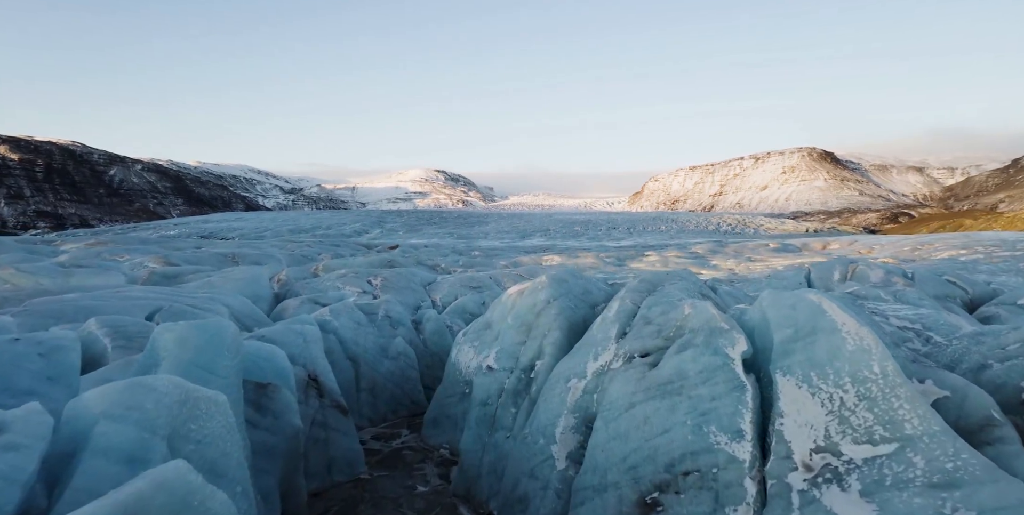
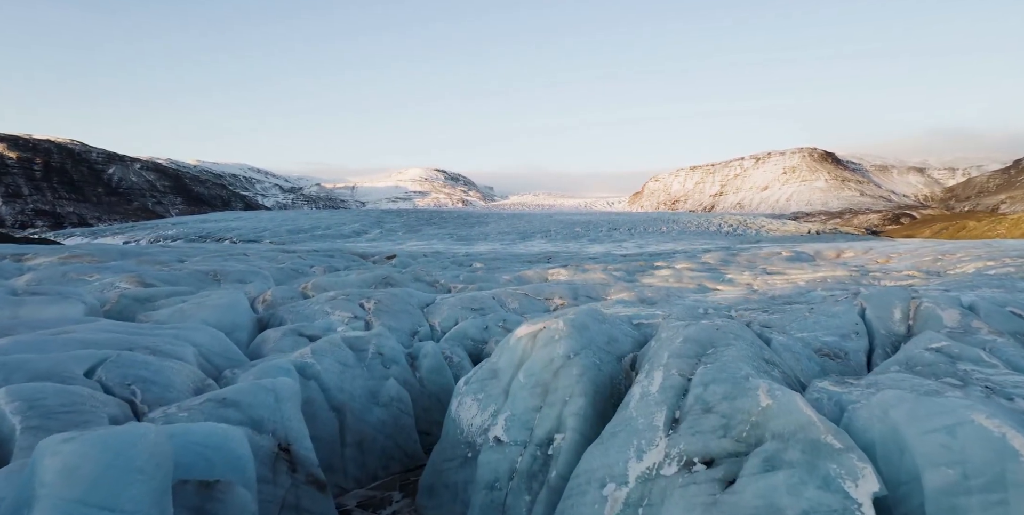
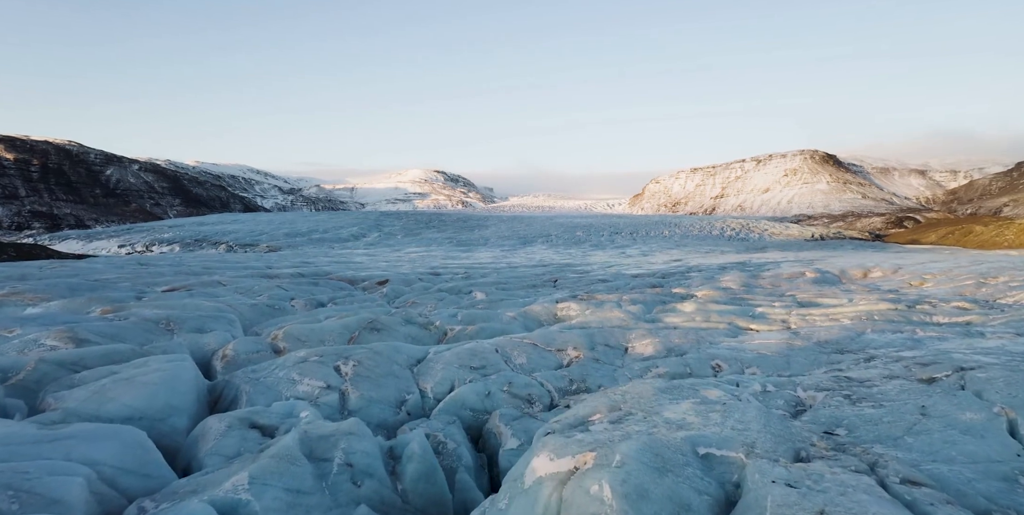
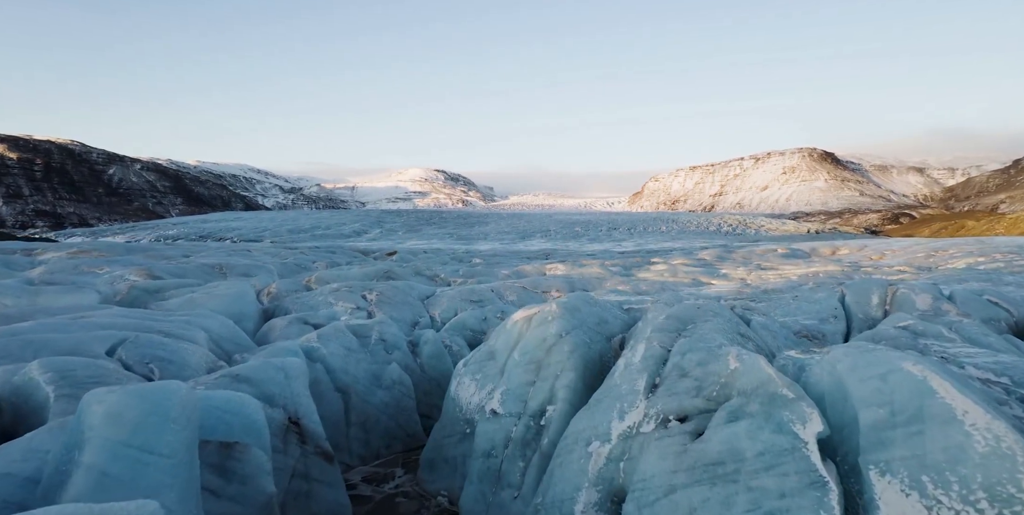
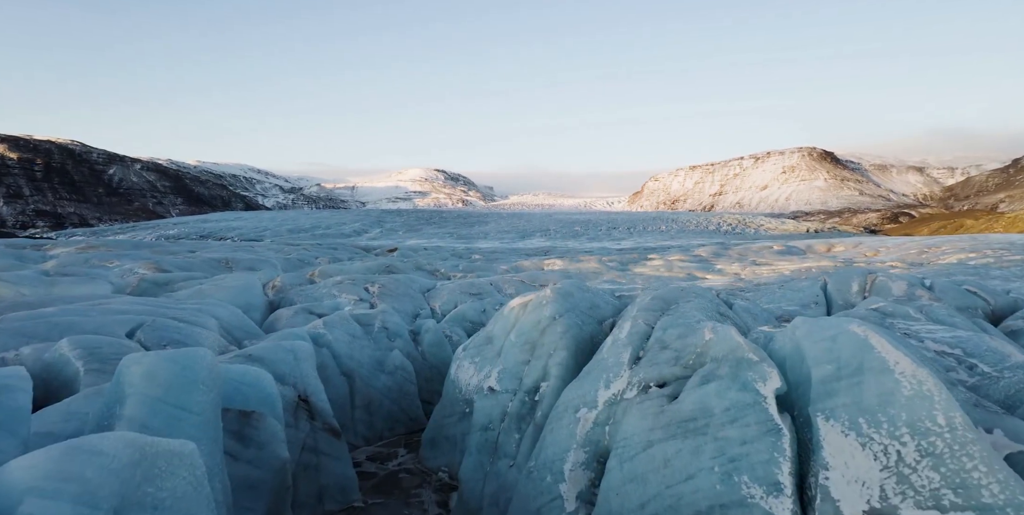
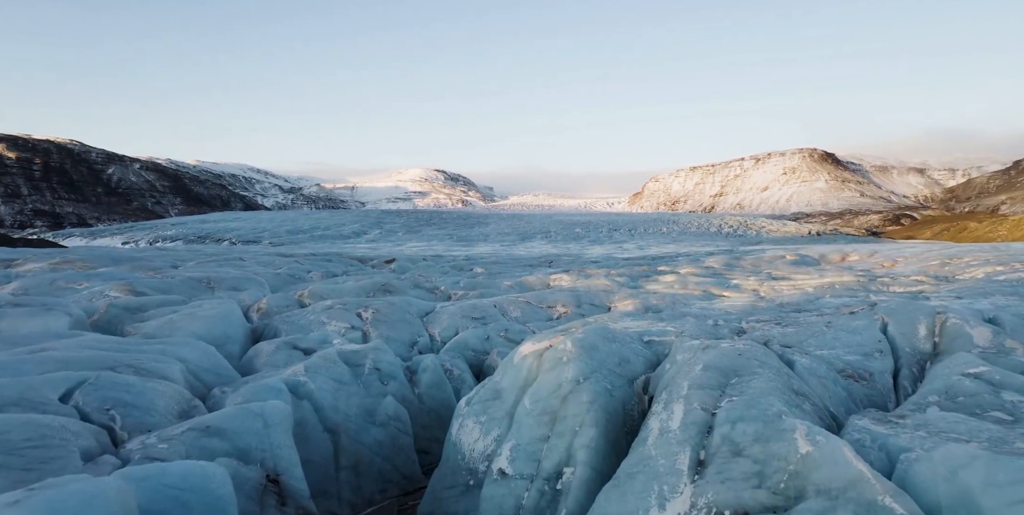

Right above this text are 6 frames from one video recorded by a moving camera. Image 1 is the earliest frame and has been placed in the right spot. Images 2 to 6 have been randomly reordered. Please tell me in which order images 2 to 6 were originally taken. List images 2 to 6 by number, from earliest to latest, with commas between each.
5, 4, 2, 6, 3
